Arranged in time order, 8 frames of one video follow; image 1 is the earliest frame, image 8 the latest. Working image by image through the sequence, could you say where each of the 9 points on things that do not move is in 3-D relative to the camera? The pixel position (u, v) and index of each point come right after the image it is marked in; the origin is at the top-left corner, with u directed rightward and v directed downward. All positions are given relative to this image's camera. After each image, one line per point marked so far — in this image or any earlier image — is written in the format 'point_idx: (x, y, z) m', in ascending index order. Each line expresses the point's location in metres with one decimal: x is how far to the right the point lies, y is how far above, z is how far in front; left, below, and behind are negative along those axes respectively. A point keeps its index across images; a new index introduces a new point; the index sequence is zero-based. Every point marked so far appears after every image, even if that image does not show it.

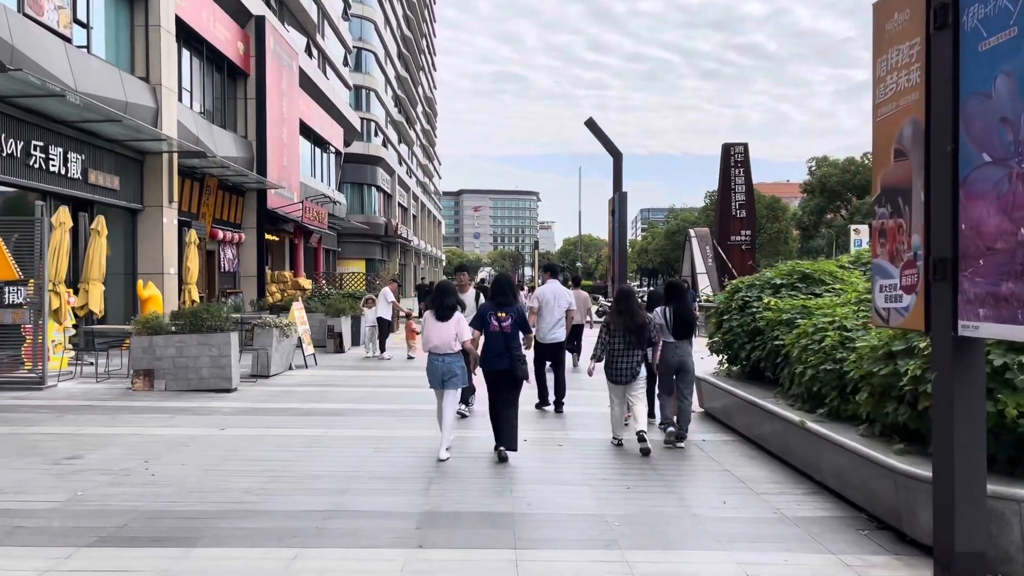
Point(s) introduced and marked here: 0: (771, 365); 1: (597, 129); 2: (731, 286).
0: (+2.4, -0.7, +7.7) m
1: (+1.4, +2.6, +13.6) m
2: (+2.4, 0.0, +9.1) m
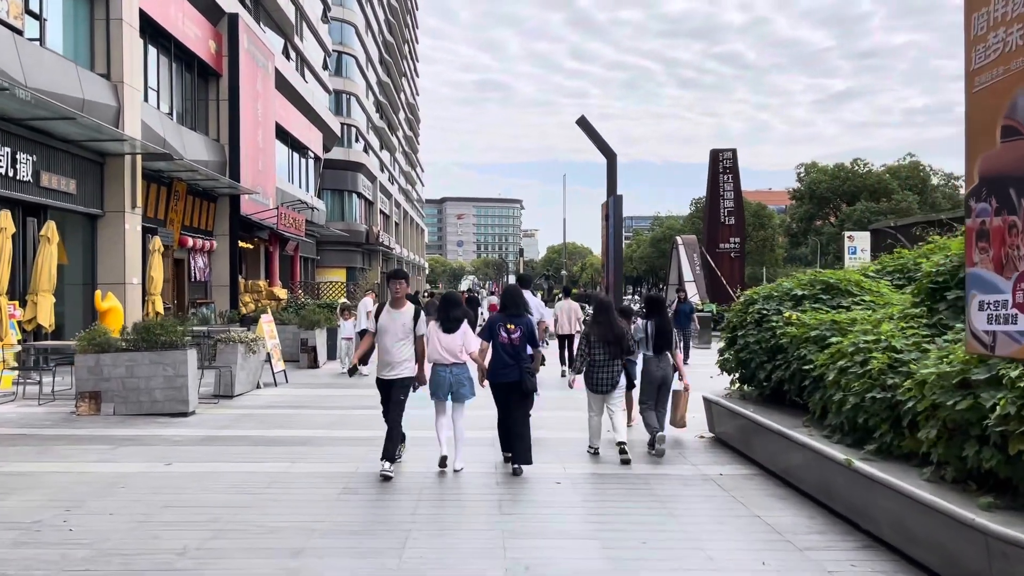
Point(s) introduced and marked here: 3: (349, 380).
0: (+2.3, -0.8, +6.8) m
1: (+1.2, +2.4, +12.6) m
2: (+2.3, -0.1, +8.2) m
3: (-2.6, -1.5, +13.5) m
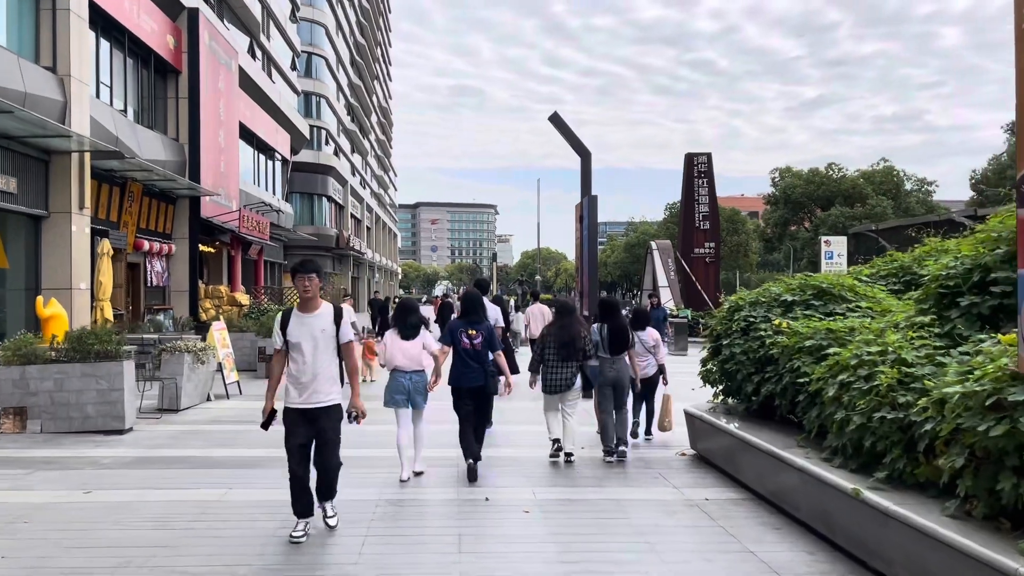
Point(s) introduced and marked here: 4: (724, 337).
0: (+2.0, -0.8, +6.1) m
1: (+0.7, +2.3, +12.0) m
2: (+2.0, -0.1, +7.6) m
3: (-3.1, -1.6, +12.7) m
4: (+1.9, -0.4, +7.3) m
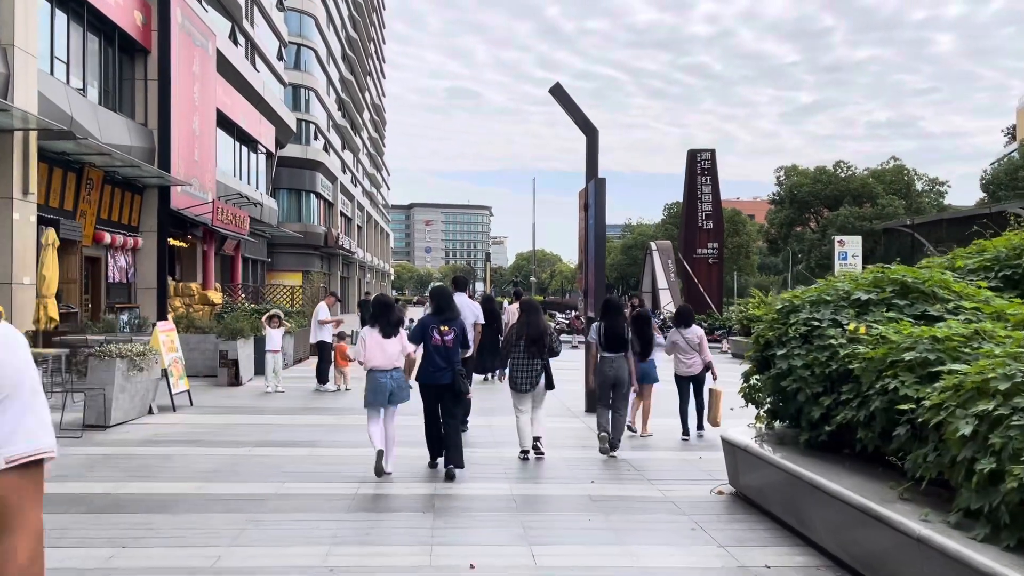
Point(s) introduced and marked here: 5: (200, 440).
0: (+2.0, -0.8, +4.5) m
1: (+0.7, +2.4, +10.4) m
2: (+1.9, -0.1, +6.0) m
3: (-3.2, -1.6, +11.1) m
4: (+1.8, -0.4, +5.7) m
5: (-3.1, -1.5, +8.2) m
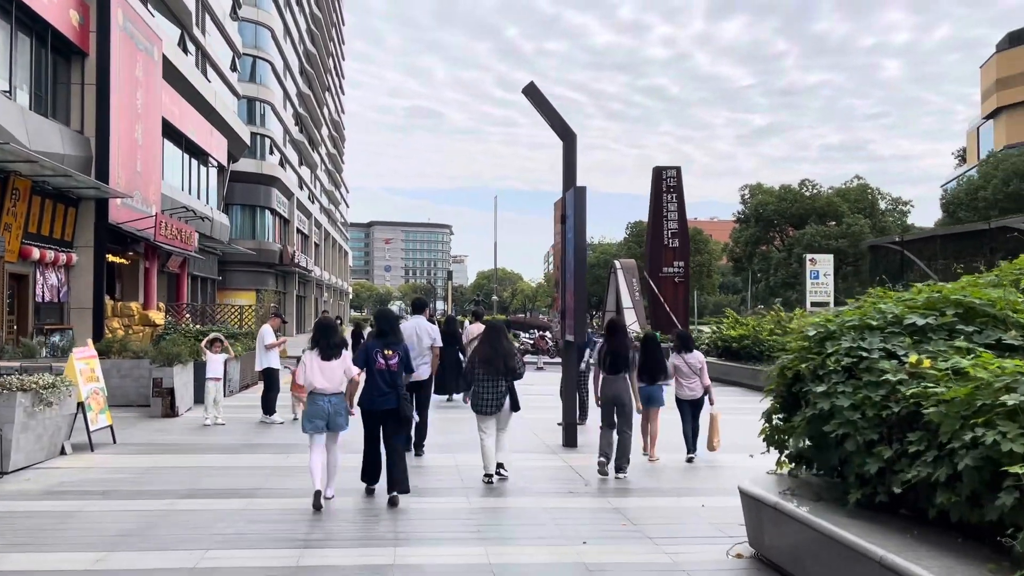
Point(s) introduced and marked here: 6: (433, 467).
0: (+1.9, -0.9, +3.6) m
1: (+0.3, +2.1, +9.4) m
2: (+1.8, -0.2, +5.0) m
3: (-3.6, -1.8, +9.8) m
4: (+1.7, -0.5, +4.7) m
5: (-3.3, -1.7, +6.9) m
6: (-0.8, -1.8, +8.2) m
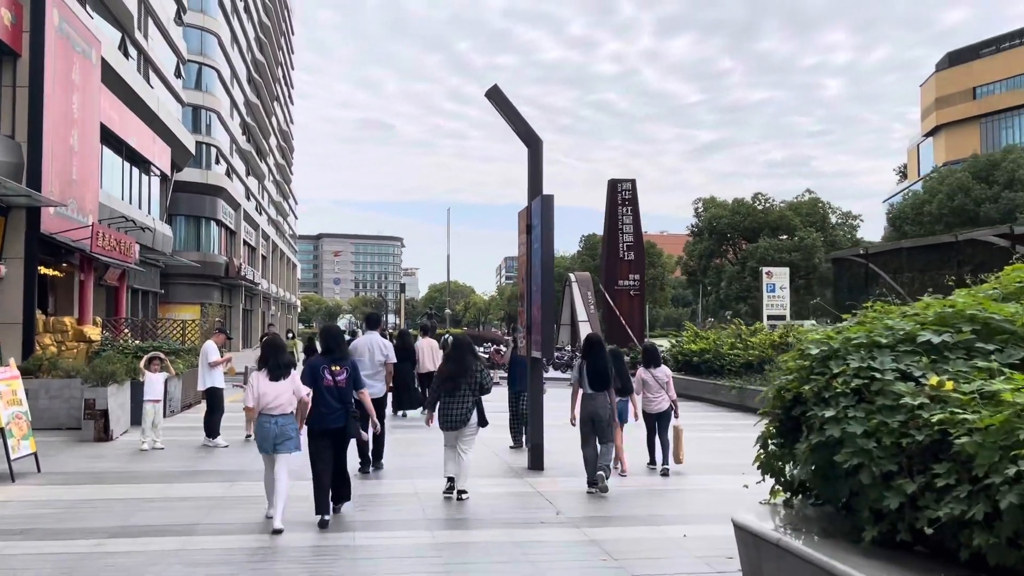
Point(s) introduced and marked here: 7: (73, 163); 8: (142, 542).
0: (+1.9, -1.0, +3.1) m
1: (-0.1, +2.0, +9.0) m
2: (+1.6, -0.3, +4.6) m
3: (-4.0, -2.0, +9.0) m
4: (+1.6, -0.6, +4.3) m
5: (-3.5, -1.8, +6.2) m
6: (-1.1, -1.9, +7.6) m
7: (-10.5, +3.0, +19.9) m
8: (-2.6, -1.8, +5.9) m
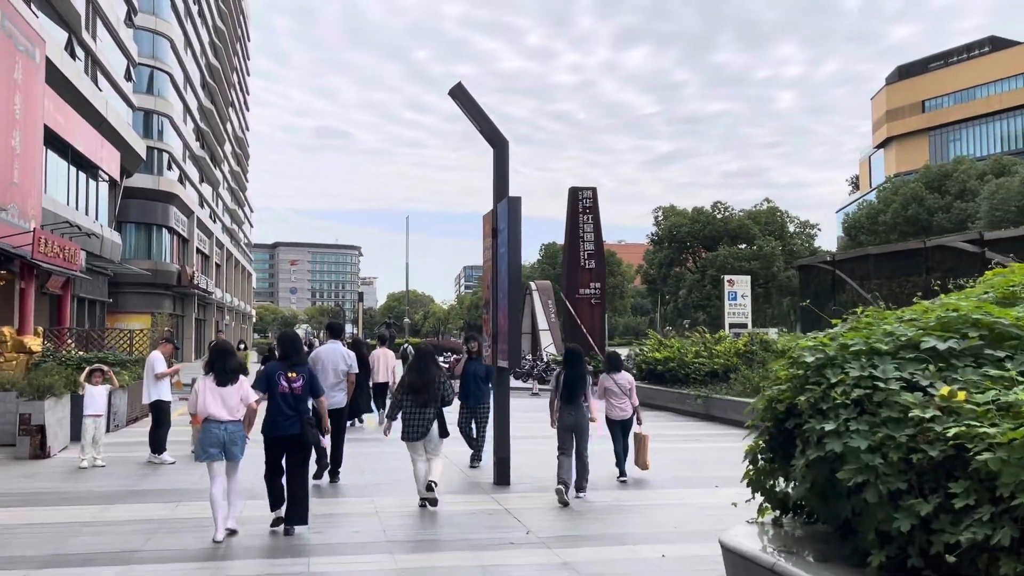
0: (+1.8, -1.0, +2.8) m
1: (-0.5, +1.9, +8.6) m
2: (+1.5, -0.3, +4.3) m
3: (-4.4, -2.0, +8.4) m
4: (+1.4, -0.6, +4.0) m
5: (-3.8, -1.8, +5.6) m
6: (-1.4, -2.0, +7.1) m
7: (-11.4, +2.8, +19.0) m
8: (-2.8, -1.8, +5.4) m
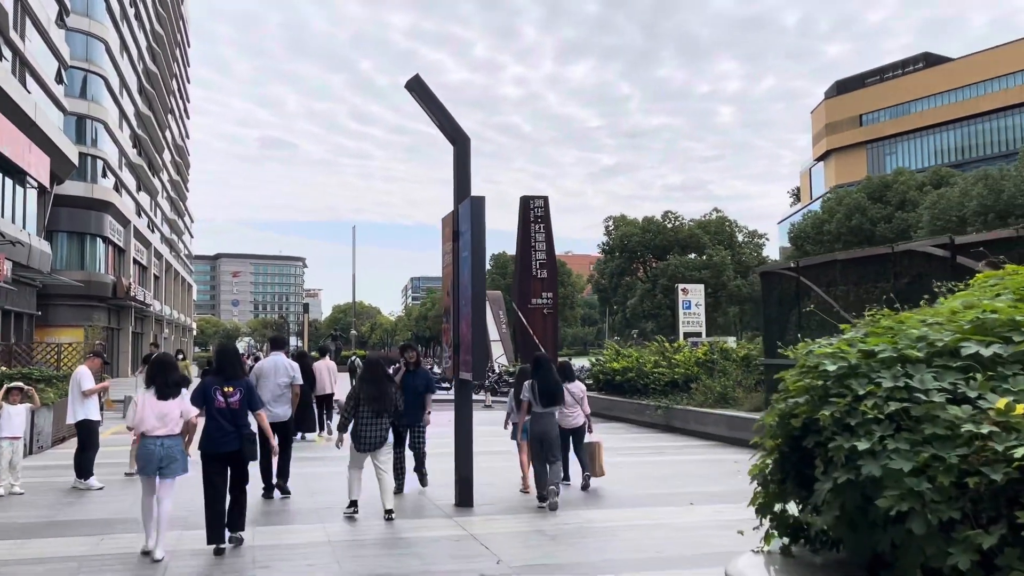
0: (+1.8, -0.9, +2.4) m
1: (-0.8, +1.9, +8.0) m
2: (+1.4, -0.3, +3.8) m
3: (-4.7, -2.1, +7.6) m
4: (+1.4, -0.6, +3.5) m
5: (-3.9, -1.9, +4.7) m
6: (-1.6, -2.0, +6.4) m
7: (-12.4, +2.5, +17.7) m
8: (-3.0, -1.9, +4.6) m
